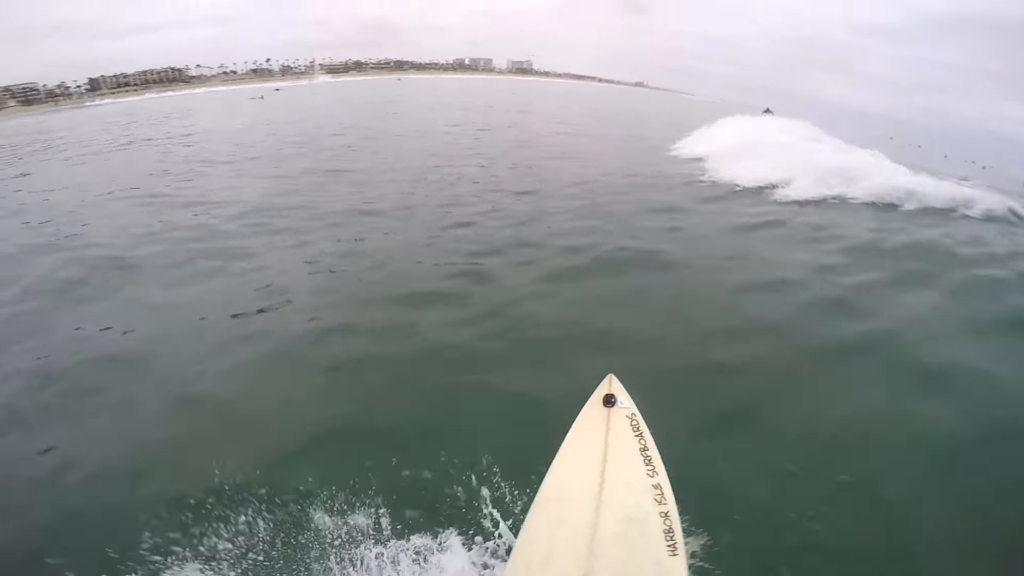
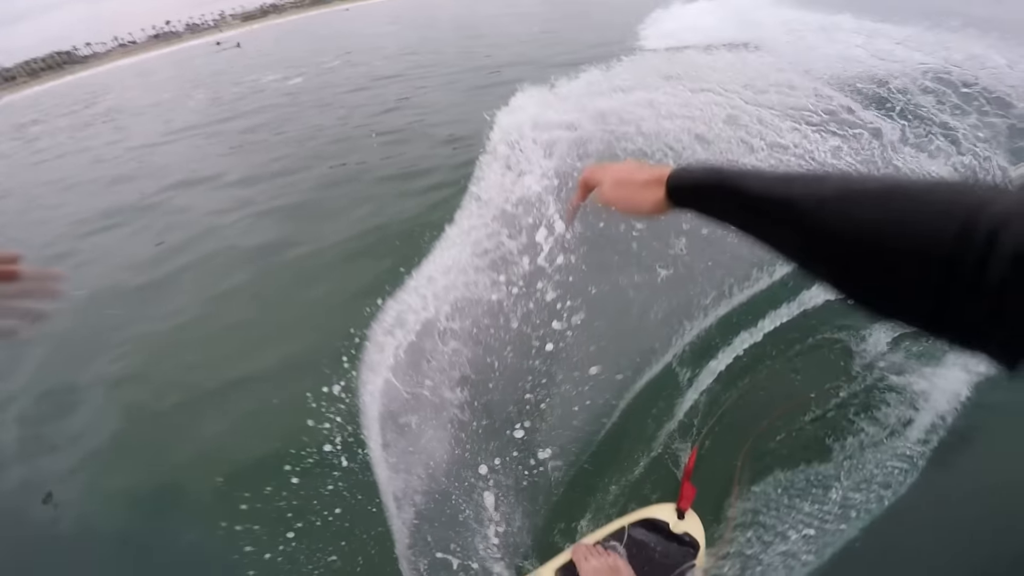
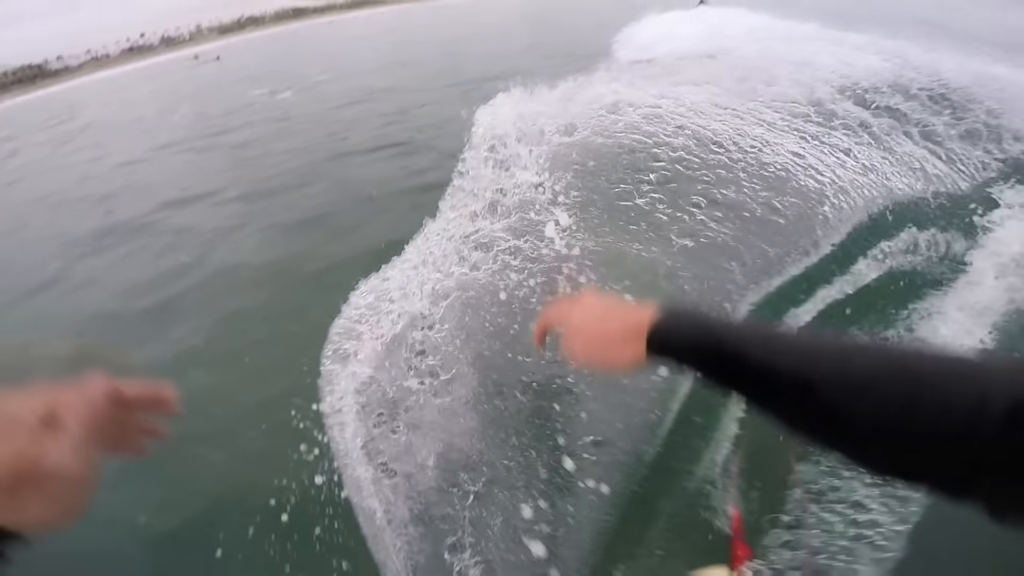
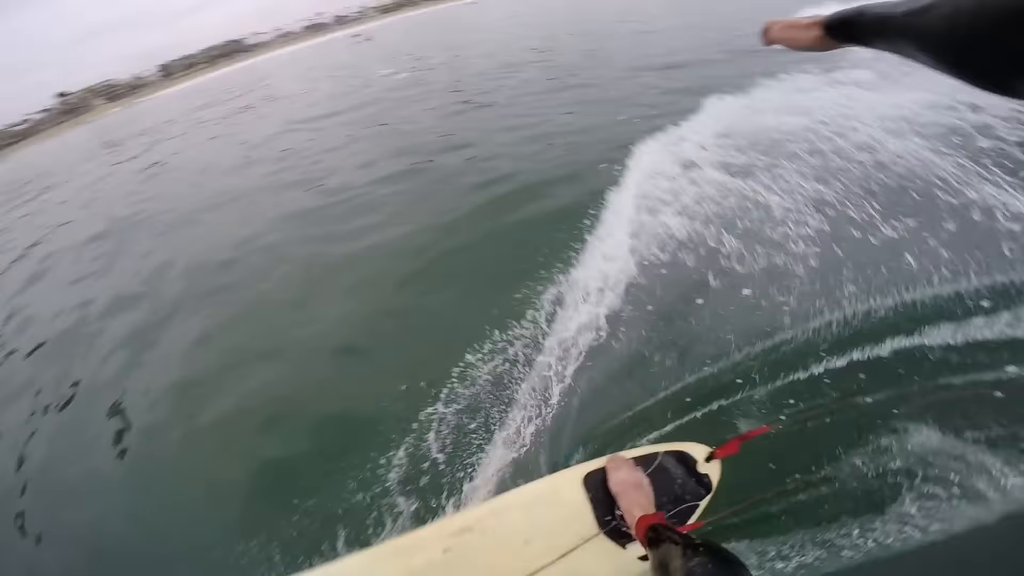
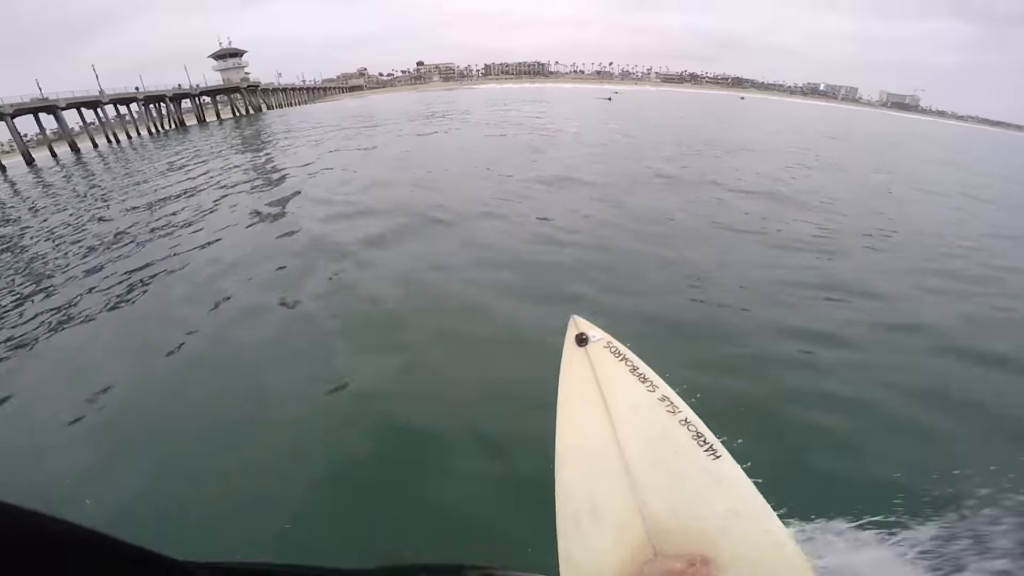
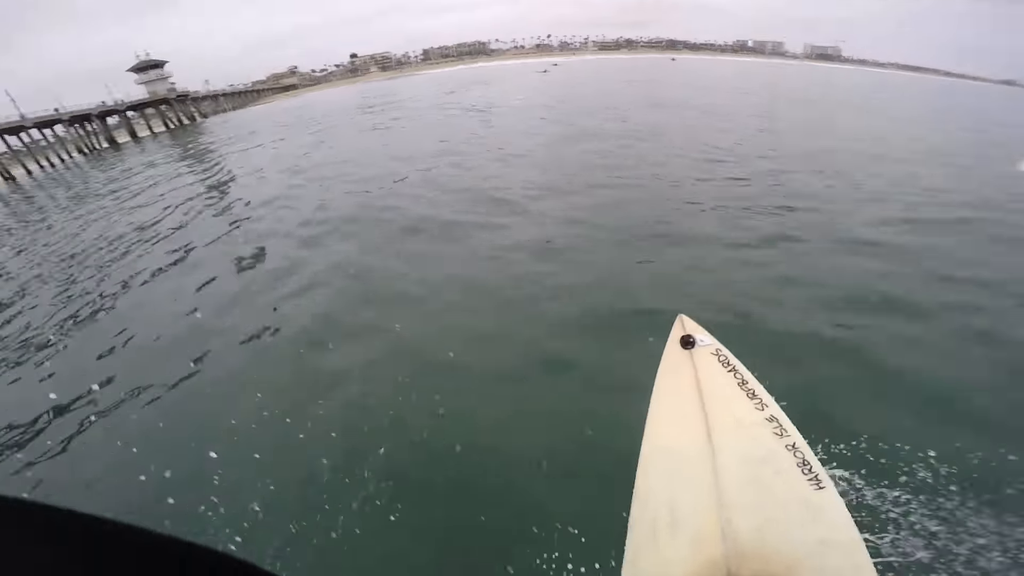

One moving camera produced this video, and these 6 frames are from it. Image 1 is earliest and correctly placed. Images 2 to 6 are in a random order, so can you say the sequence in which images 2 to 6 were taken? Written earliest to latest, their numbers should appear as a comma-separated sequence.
6, 5, 4, 2, 3
